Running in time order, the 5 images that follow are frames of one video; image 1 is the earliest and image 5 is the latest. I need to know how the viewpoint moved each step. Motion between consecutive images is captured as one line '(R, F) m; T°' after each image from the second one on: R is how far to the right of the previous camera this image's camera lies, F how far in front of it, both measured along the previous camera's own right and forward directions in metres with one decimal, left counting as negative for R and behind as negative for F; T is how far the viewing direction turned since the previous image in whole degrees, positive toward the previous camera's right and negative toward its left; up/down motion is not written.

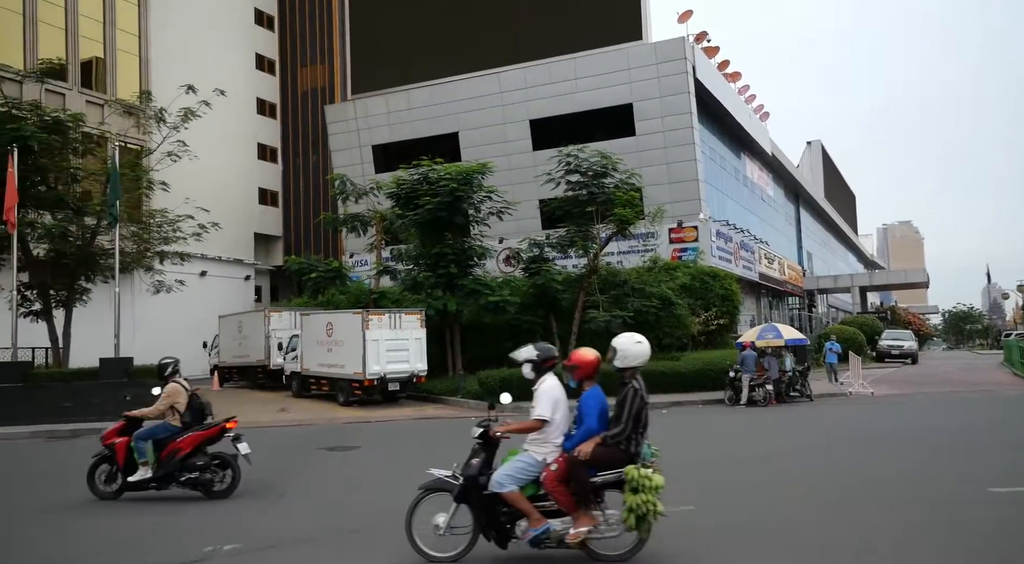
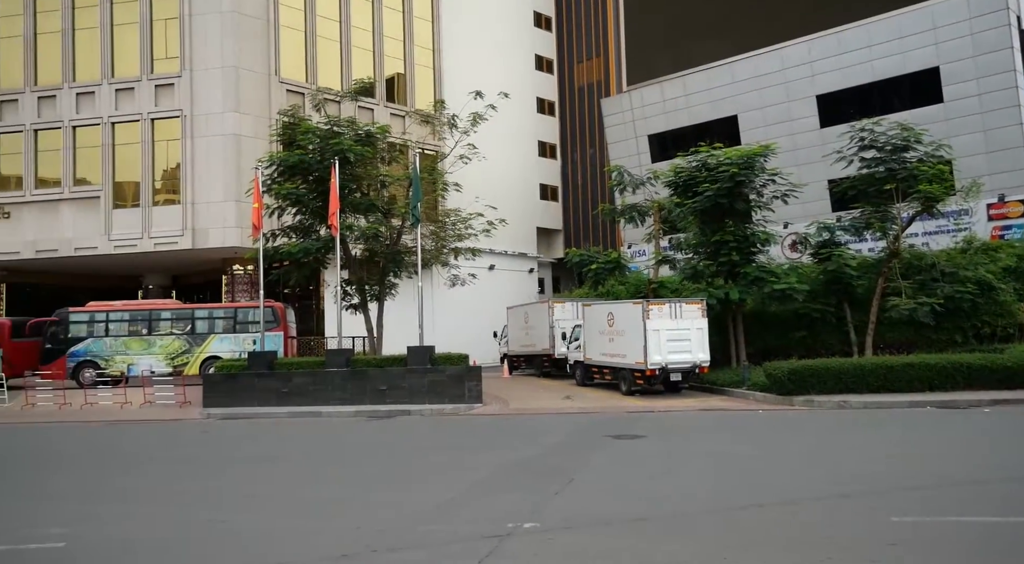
(-1.7, -0.2) m; -17°
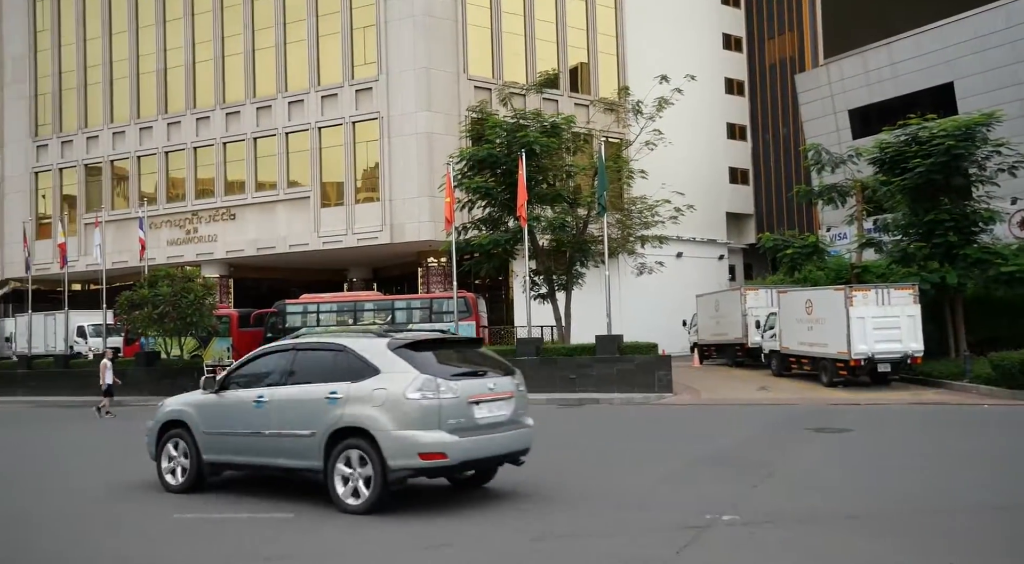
(-1.1, -0.1) m; -11°
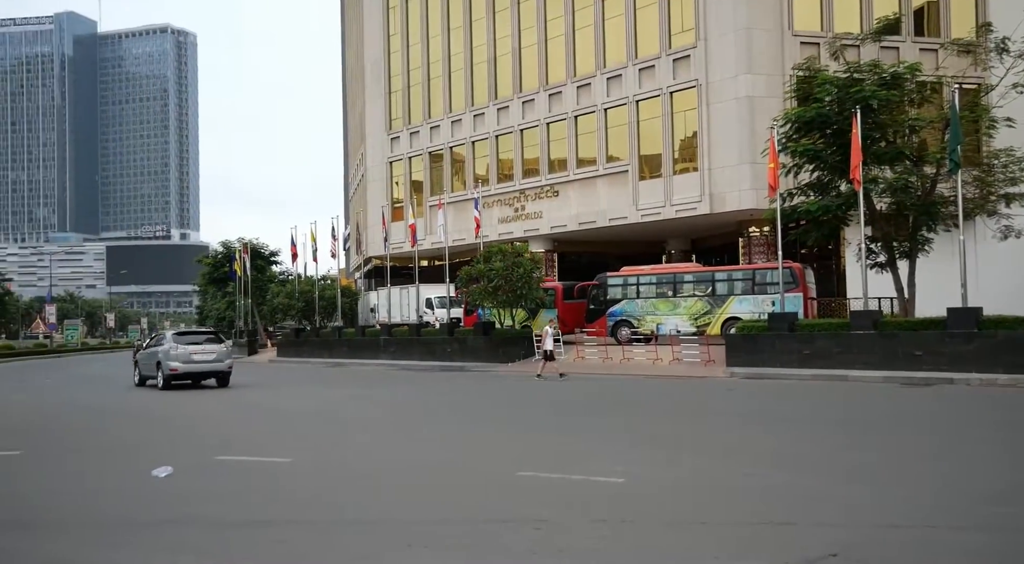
(-1.5, -0.3) m; -20°
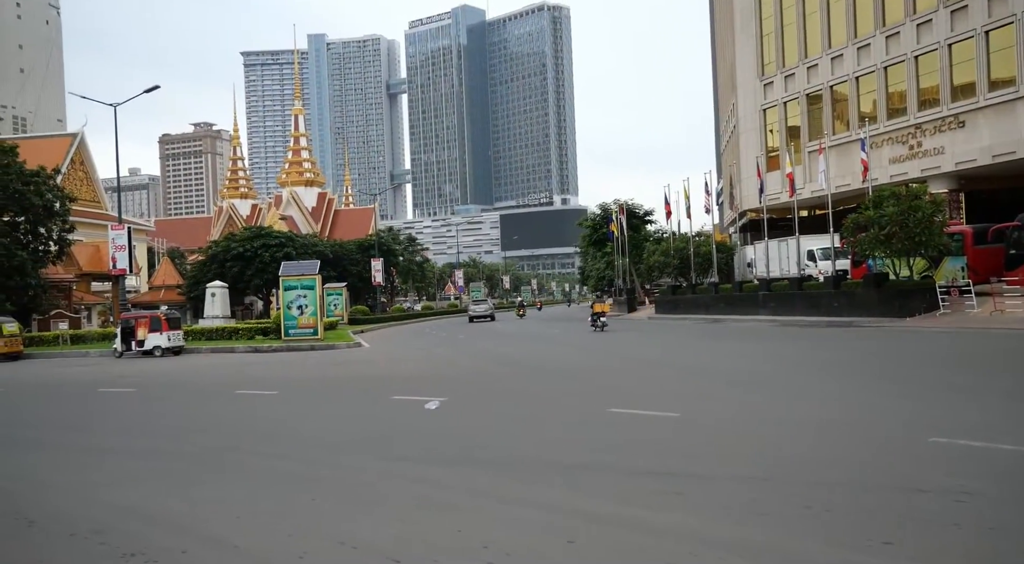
(+0.1, -0.8) m; -27°
